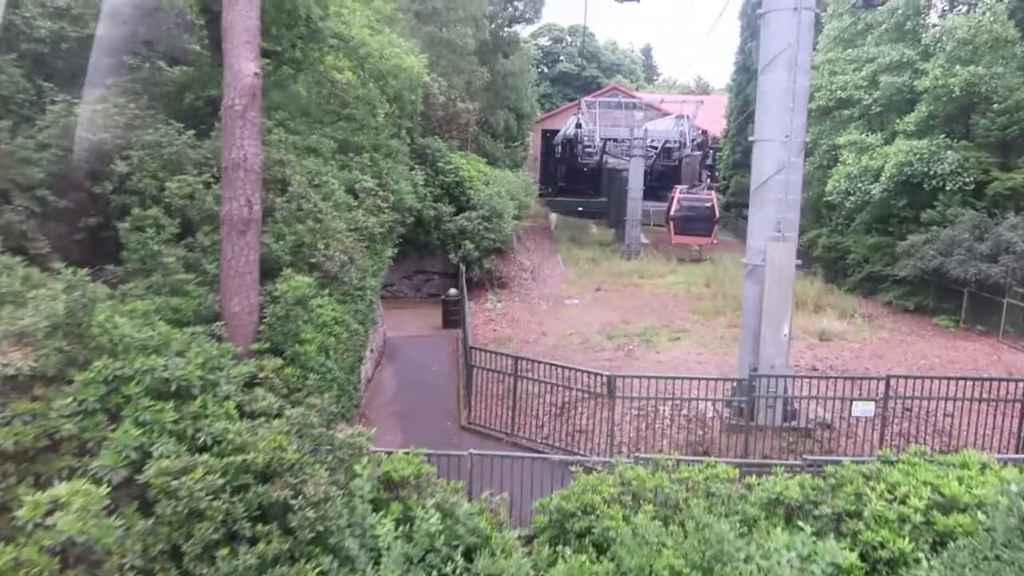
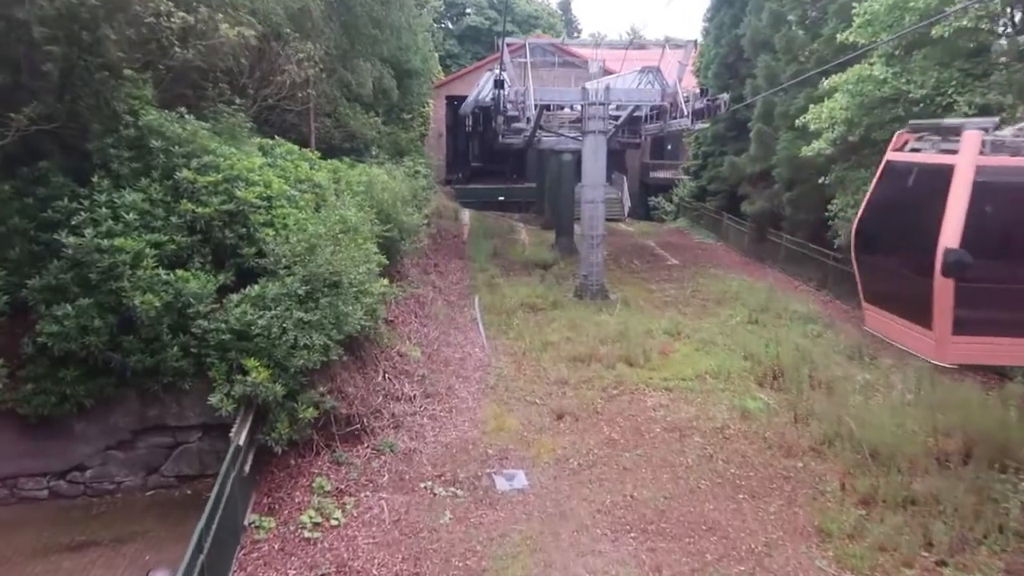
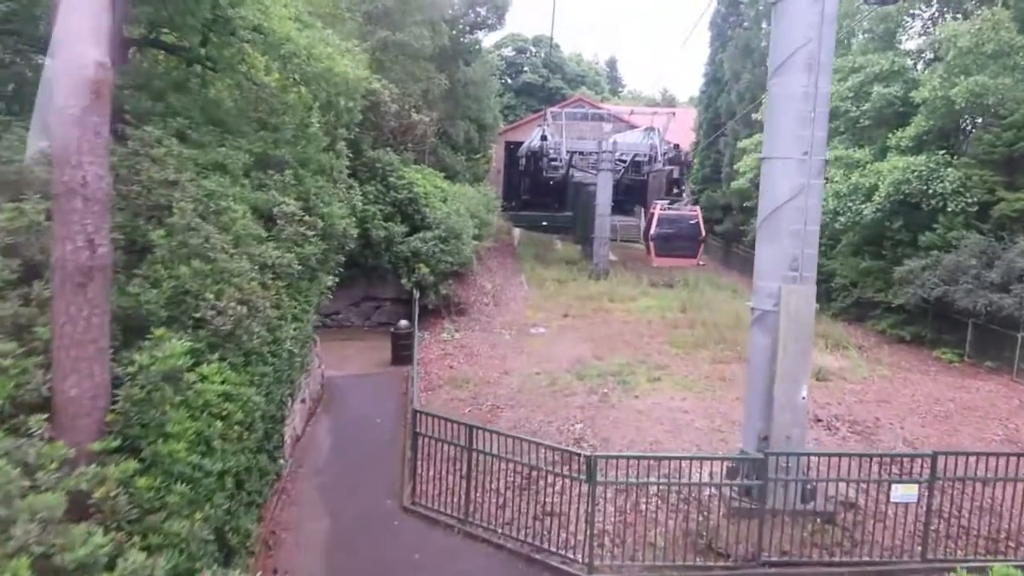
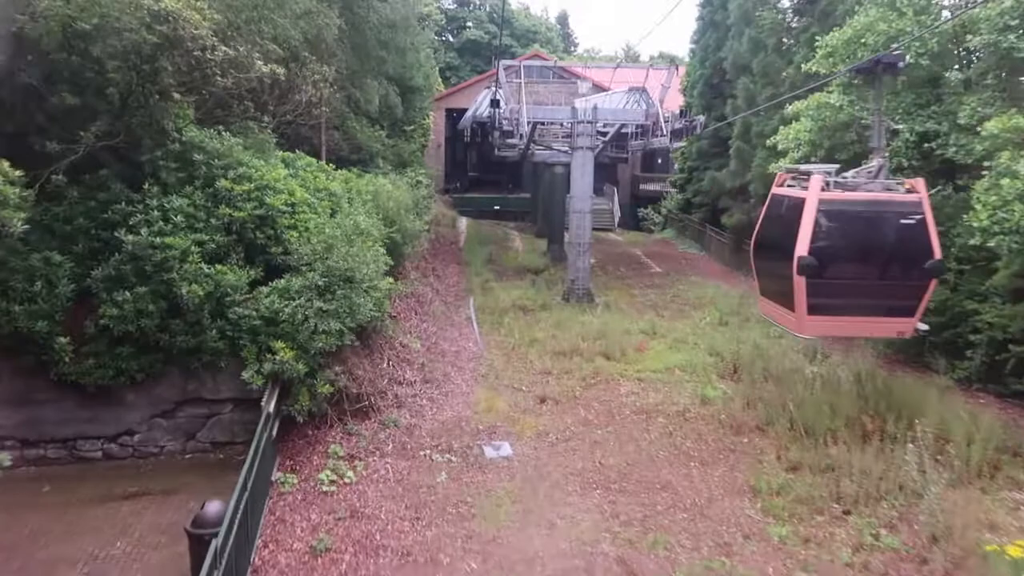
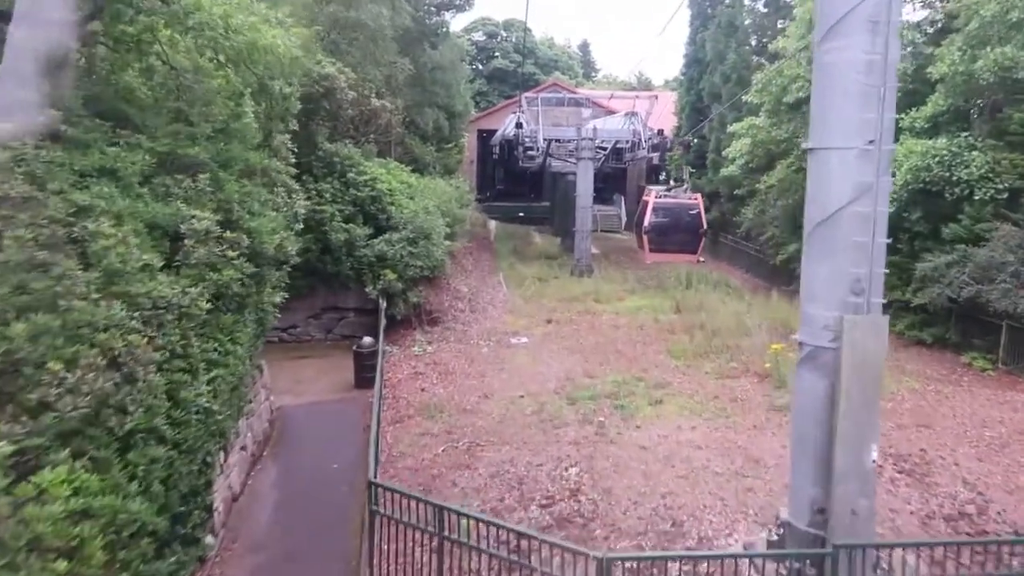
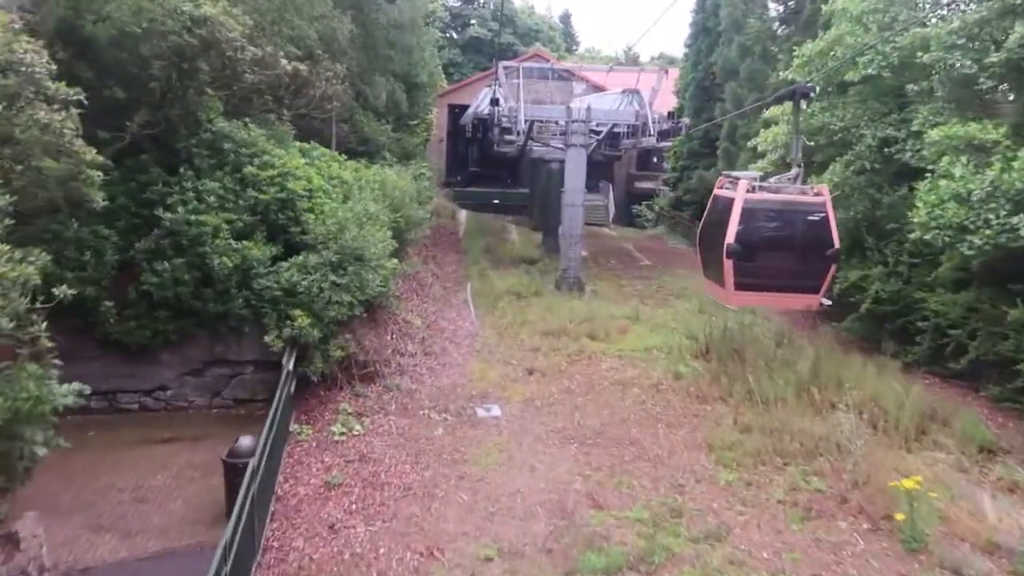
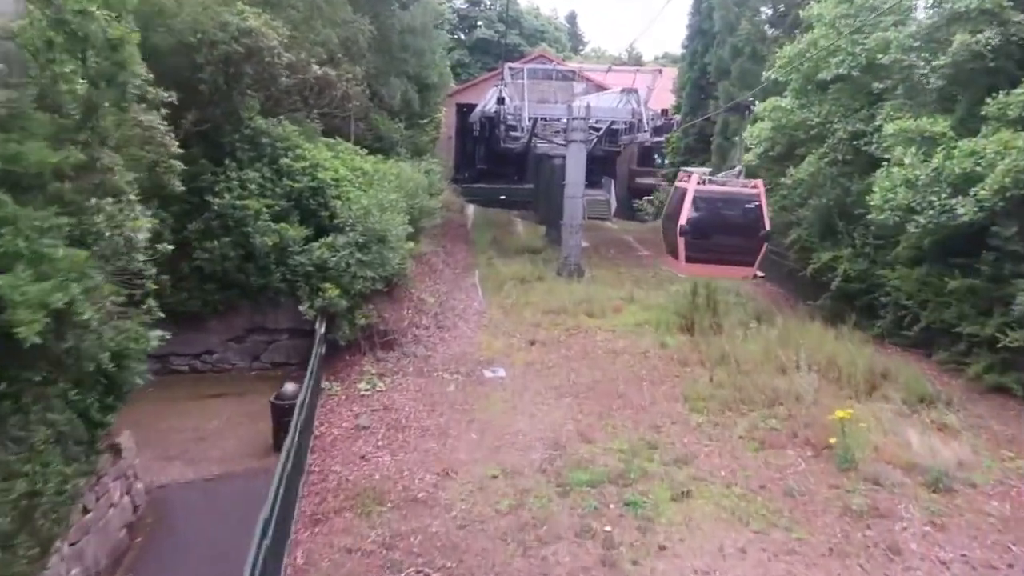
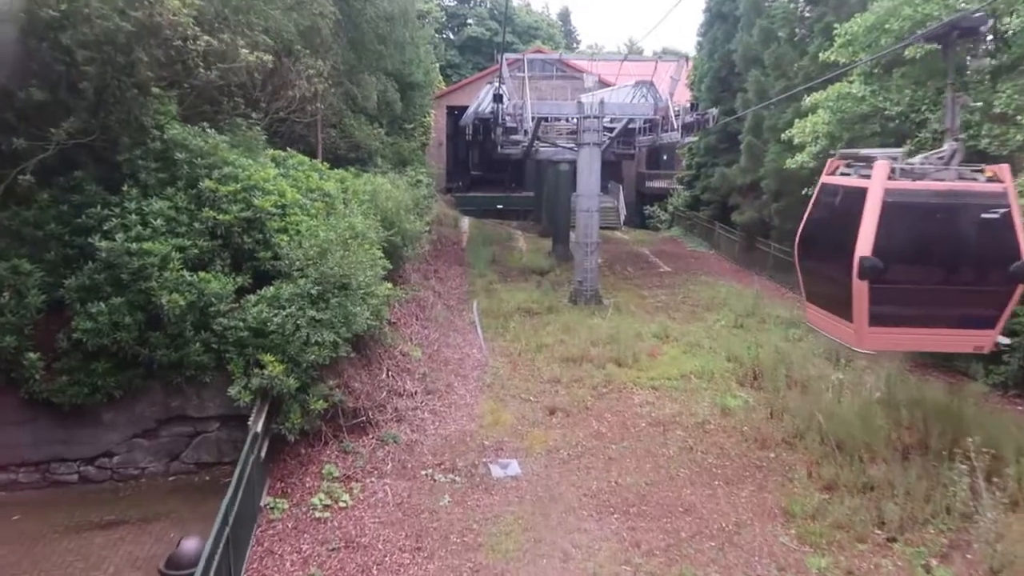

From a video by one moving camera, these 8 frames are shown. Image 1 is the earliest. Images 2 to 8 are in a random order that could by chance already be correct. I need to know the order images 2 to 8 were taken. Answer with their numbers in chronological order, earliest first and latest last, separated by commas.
3, 5, 7, 6, 4, 8, 2
